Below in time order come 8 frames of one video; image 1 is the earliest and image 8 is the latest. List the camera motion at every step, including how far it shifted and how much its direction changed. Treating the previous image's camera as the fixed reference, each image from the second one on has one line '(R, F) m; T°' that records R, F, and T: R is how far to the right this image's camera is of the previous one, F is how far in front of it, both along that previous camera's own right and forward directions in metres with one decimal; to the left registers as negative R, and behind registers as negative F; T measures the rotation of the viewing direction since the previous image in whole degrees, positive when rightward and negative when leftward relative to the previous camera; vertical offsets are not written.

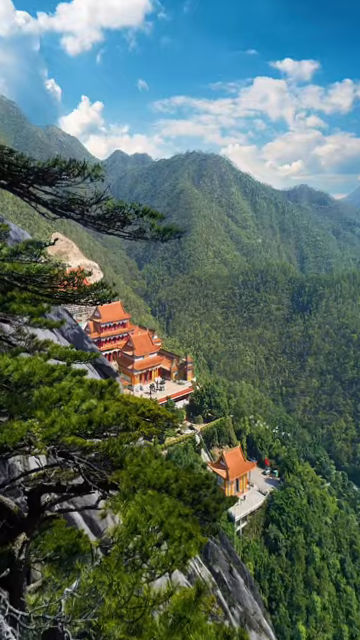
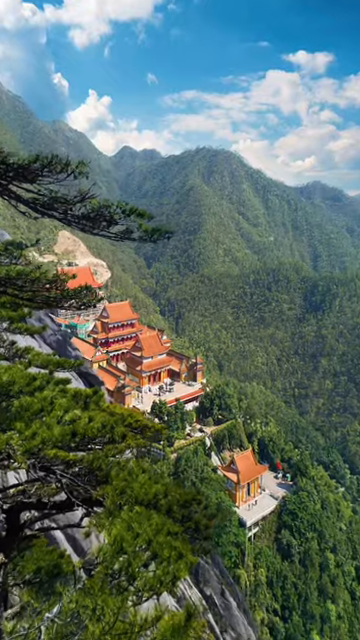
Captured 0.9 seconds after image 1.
(+0.1, +0.4) m; -2°
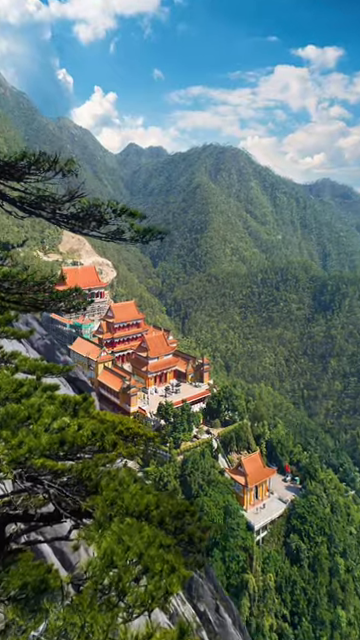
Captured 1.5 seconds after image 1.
(0.0, +0.3) m; -1°
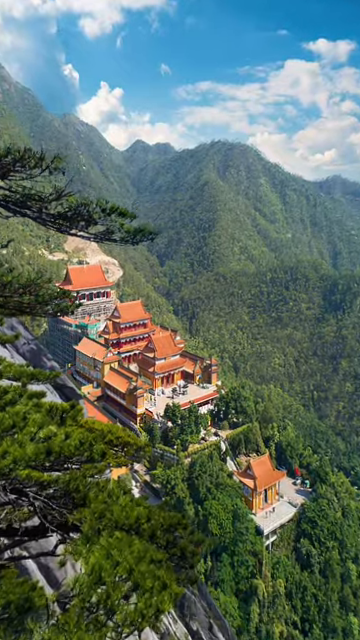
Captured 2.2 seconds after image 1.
(0.0, +0.3) m; -1°
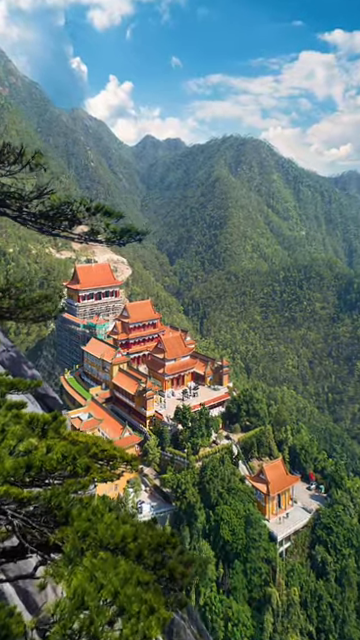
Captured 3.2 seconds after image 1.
(0.0, +0.4) m; -1°
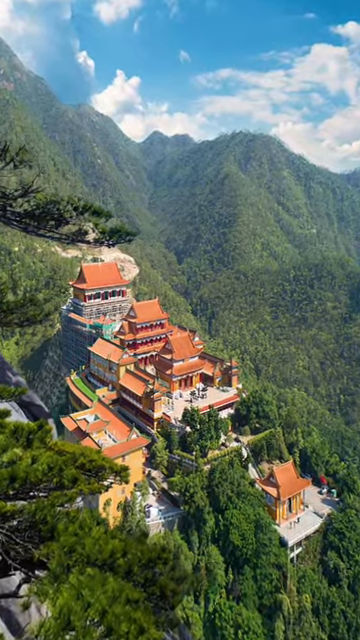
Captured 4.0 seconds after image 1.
(0.0, +0.3) m; -1°
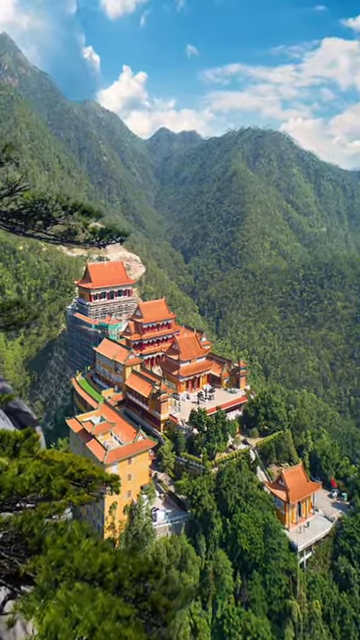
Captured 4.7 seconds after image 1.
(0.0, +0.3) m; -1°
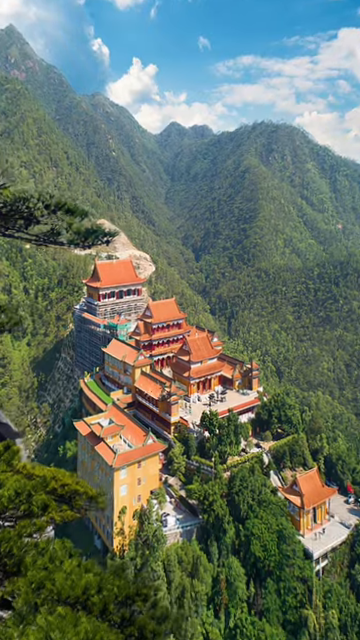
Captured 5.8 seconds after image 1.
(0.0, +0.4) m; -1°
